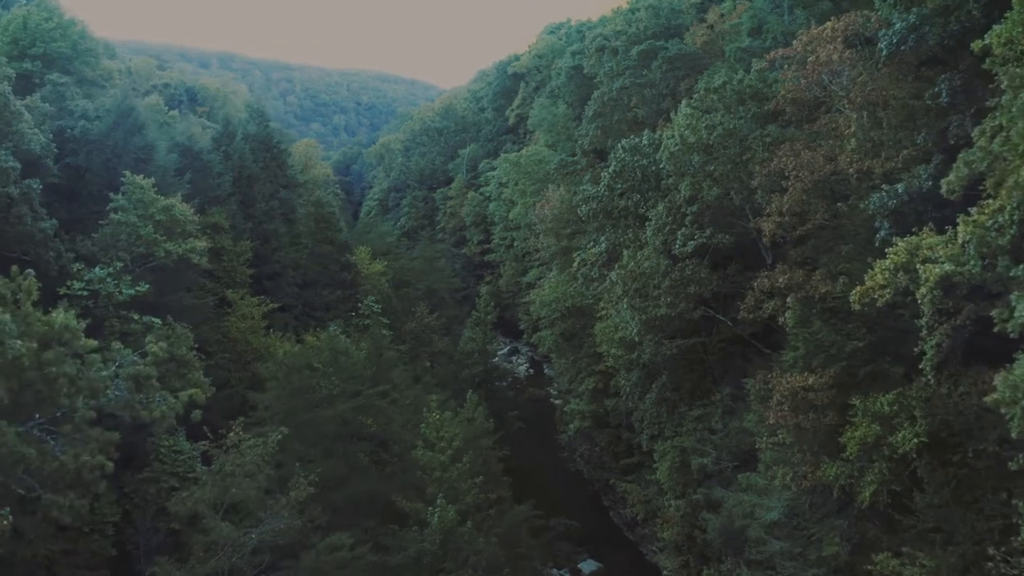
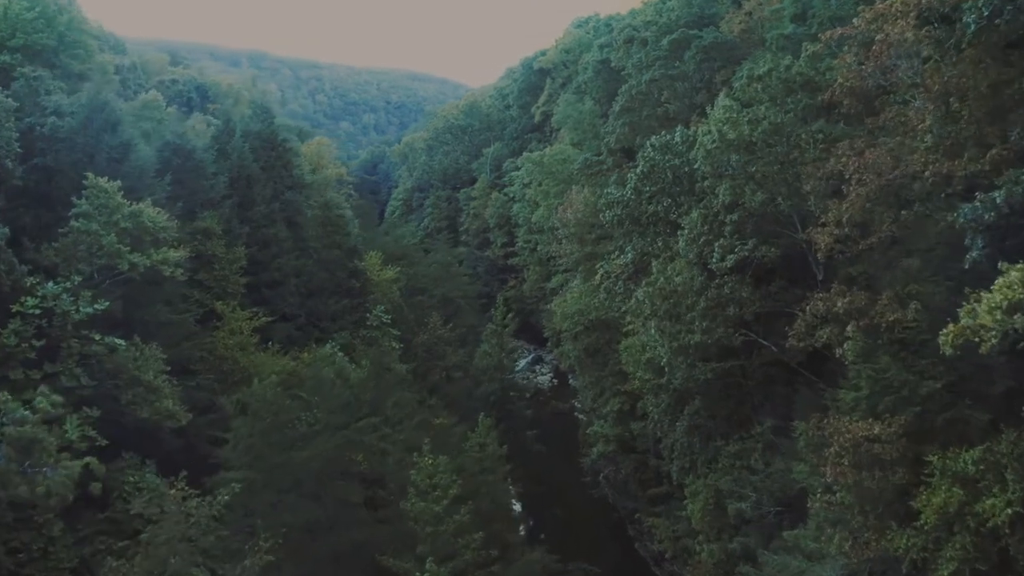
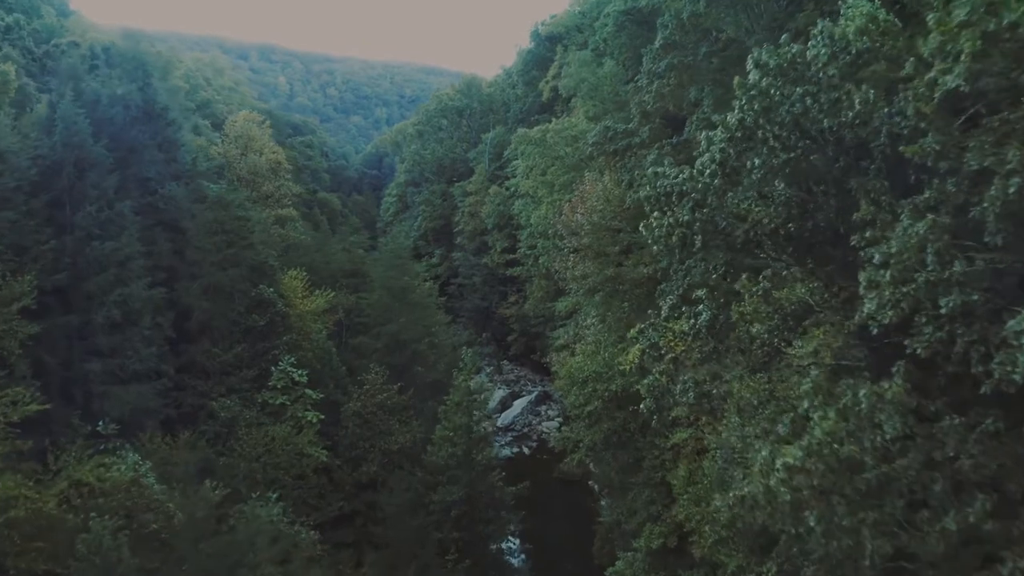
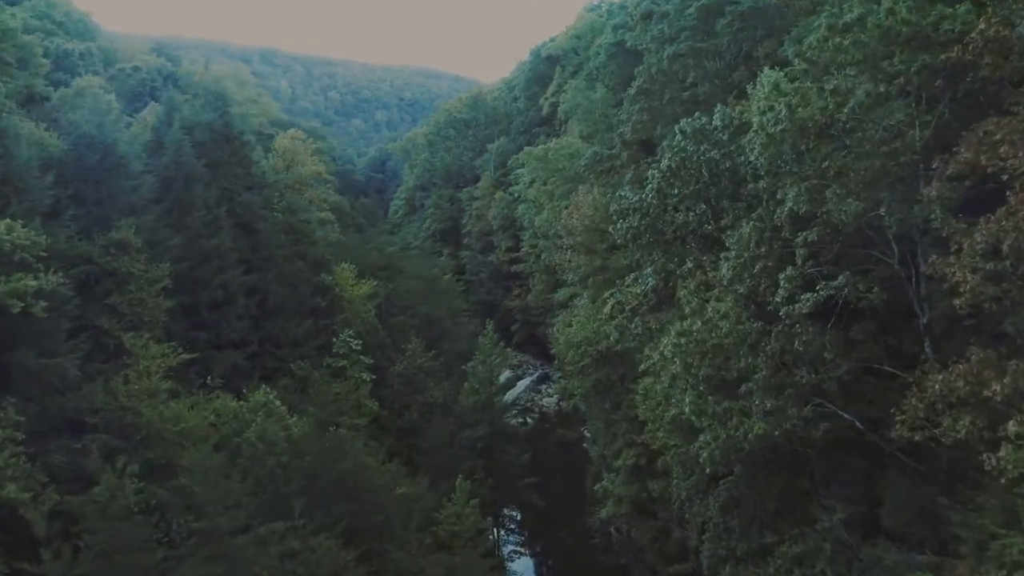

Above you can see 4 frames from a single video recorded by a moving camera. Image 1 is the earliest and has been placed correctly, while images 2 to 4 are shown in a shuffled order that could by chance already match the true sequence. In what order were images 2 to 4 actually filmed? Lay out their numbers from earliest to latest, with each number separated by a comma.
2, 4, 3
